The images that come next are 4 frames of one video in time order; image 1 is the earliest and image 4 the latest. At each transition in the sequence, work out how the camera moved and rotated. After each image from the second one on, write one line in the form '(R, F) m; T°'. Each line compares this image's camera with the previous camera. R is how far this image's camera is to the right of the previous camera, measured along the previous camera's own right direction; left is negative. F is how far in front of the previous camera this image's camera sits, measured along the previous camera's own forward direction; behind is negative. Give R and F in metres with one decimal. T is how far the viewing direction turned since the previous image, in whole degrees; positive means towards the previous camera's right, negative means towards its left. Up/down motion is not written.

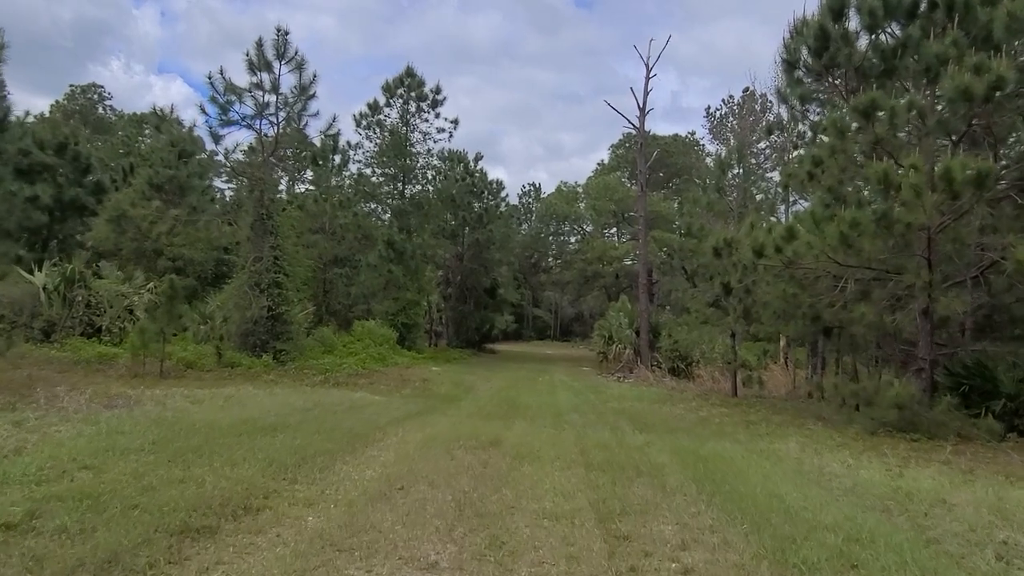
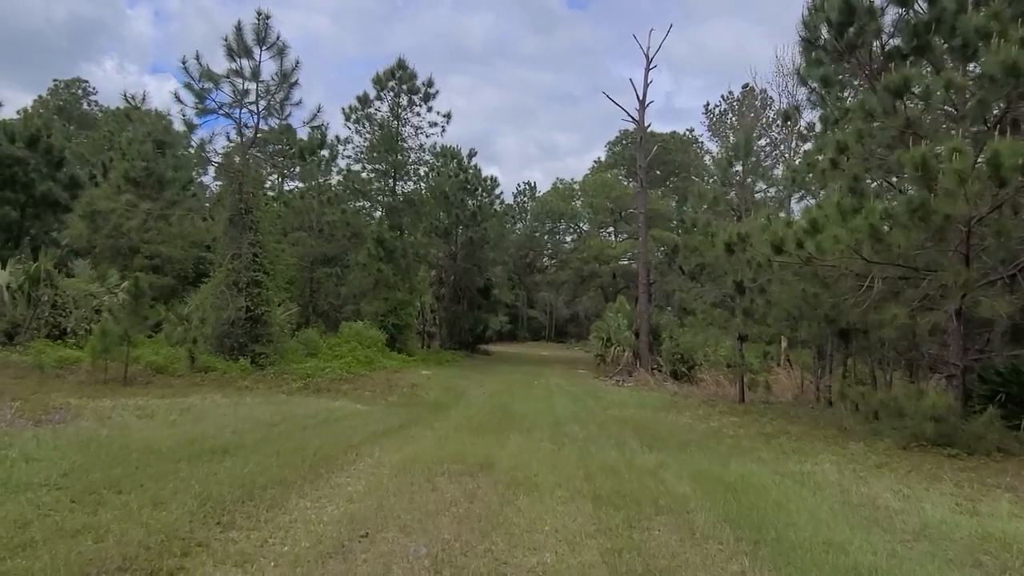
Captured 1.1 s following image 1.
(0.0, +0.9) m; 0°
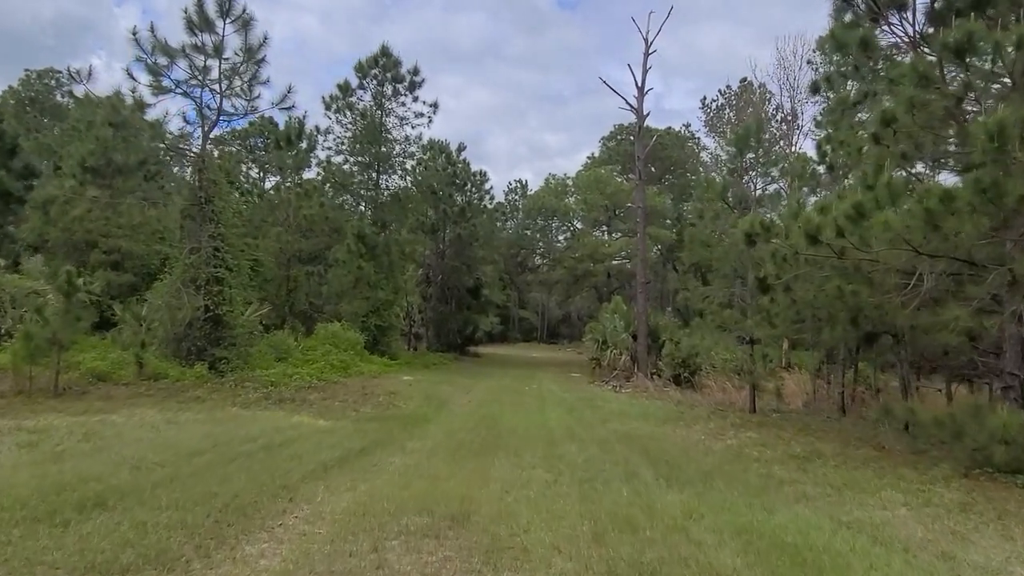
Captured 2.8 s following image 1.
(0.0, +1.4) m; +1°
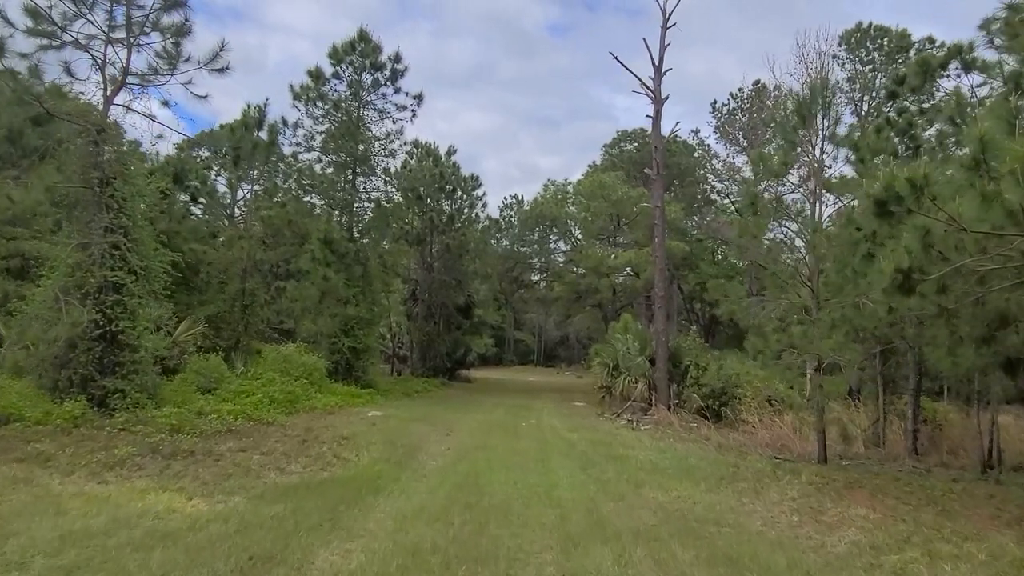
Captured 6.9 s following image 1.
(0.0, +3.4) m; 0°
